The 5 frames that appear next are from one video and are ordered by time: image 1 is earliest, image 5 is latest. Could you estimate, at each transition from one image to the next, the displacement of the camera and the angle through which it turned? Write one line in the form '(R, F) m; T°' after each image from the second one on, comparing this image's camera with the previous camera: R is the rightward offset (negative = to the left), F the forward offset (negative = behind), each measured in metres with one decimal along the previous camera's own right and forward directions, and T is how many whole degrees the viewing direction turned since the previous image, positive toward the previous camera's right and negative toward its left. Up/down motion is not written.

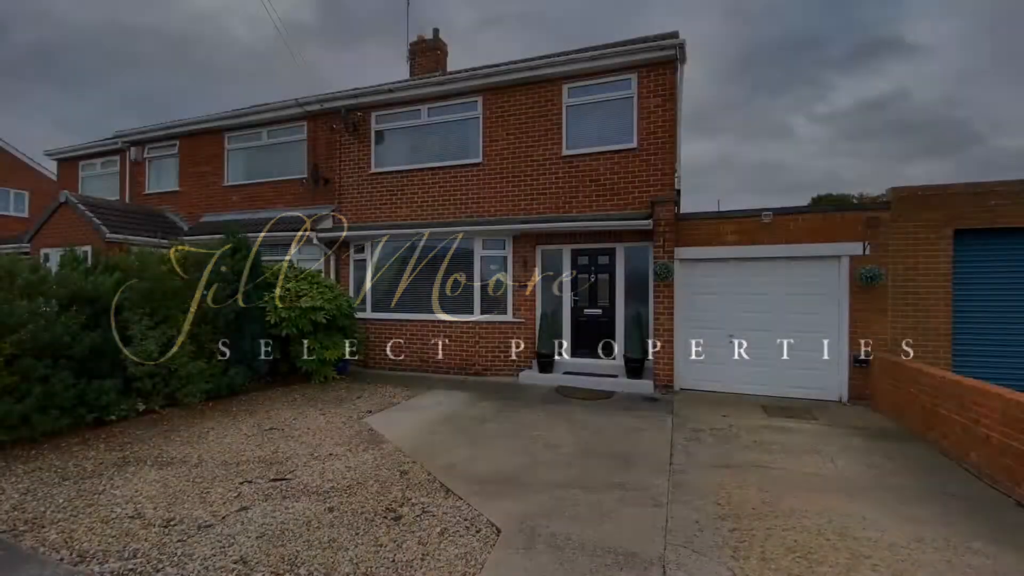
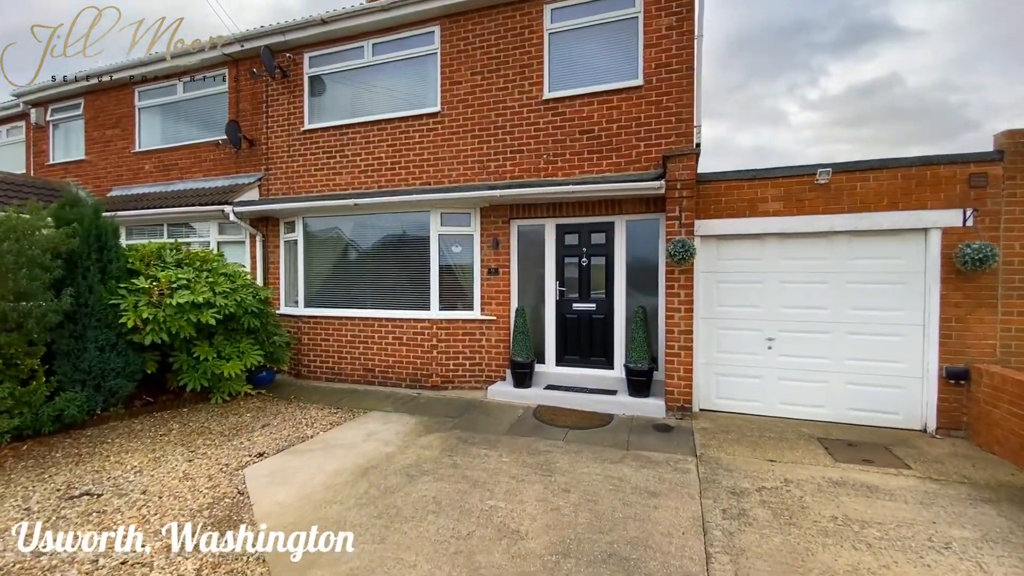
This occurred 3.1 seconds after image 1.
(+0.4, +1.9) m; 0°
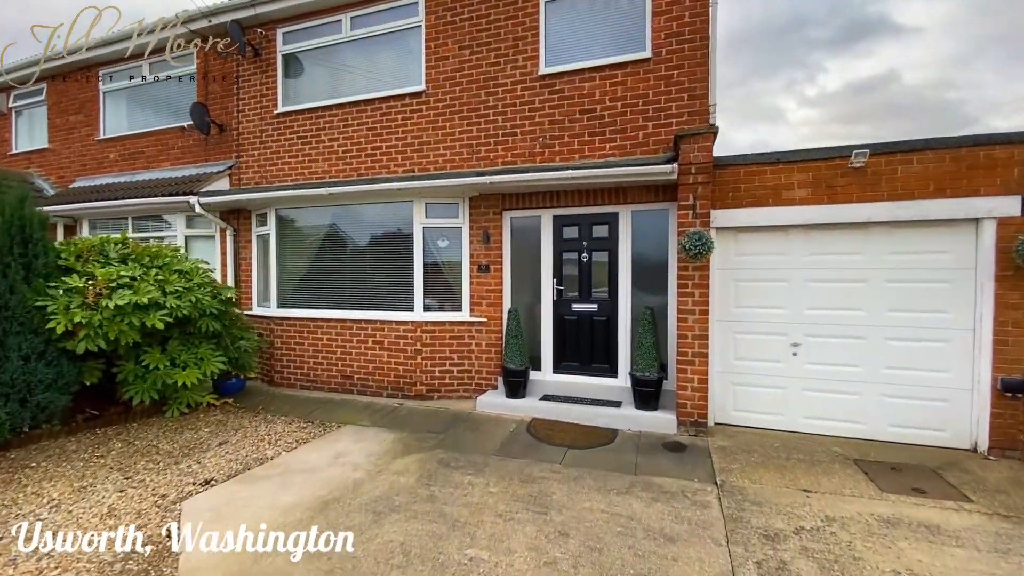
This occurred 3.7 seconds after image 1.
(+0.1, +0.6) m; 0°
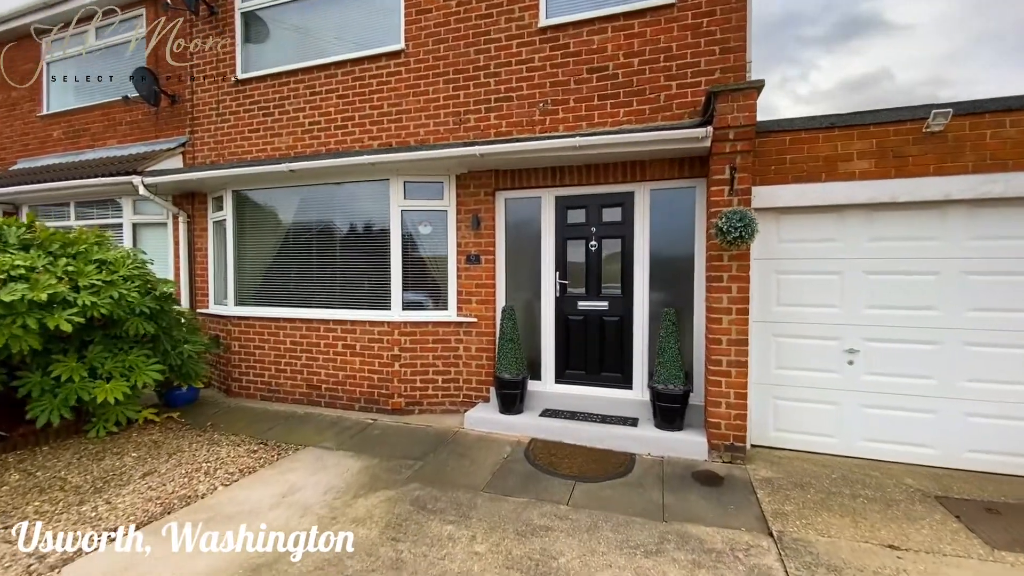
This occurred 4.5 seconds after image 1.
(0.0, +0.9) m; 0°
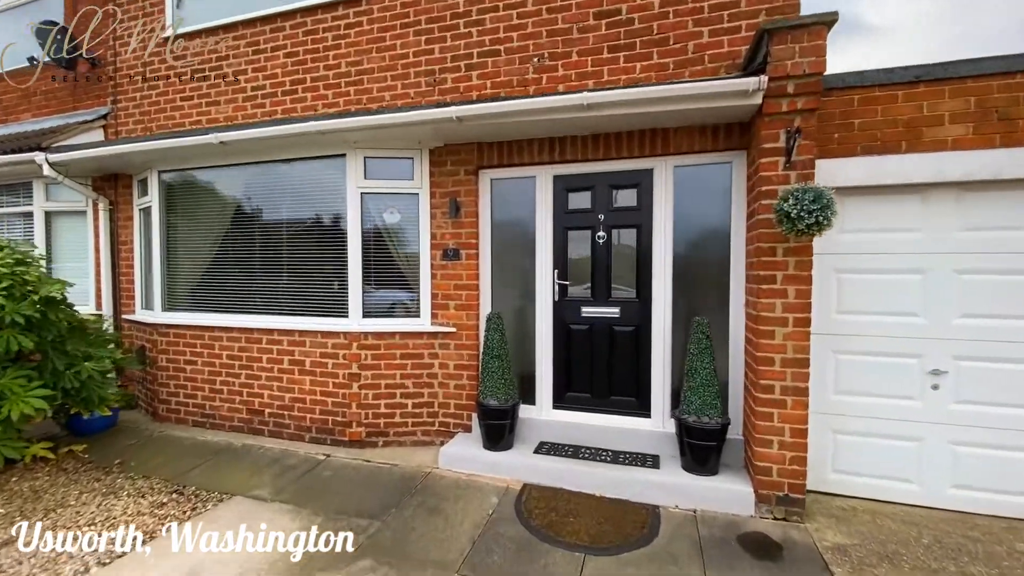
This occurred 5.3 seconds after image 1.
(0.0, +0.9) m; +1°
